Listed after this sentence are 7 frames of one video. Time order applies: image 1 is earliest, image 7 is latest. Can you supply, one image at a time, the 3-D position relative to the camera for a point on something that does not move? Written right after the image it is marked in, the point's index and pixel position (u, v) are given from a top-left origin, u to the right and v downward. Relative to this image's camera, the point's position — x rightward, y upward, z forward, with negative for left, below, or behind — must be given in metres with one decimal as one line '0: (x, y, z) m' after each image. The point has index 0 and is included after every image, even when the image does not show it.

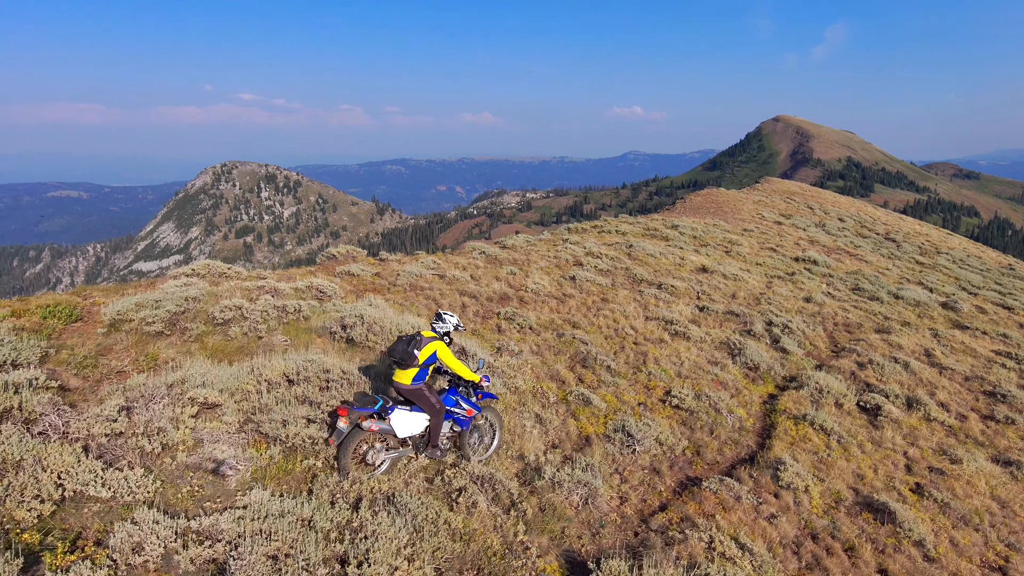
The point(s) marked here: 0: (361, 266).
0: (-3.5, +0.5, +14.7) m
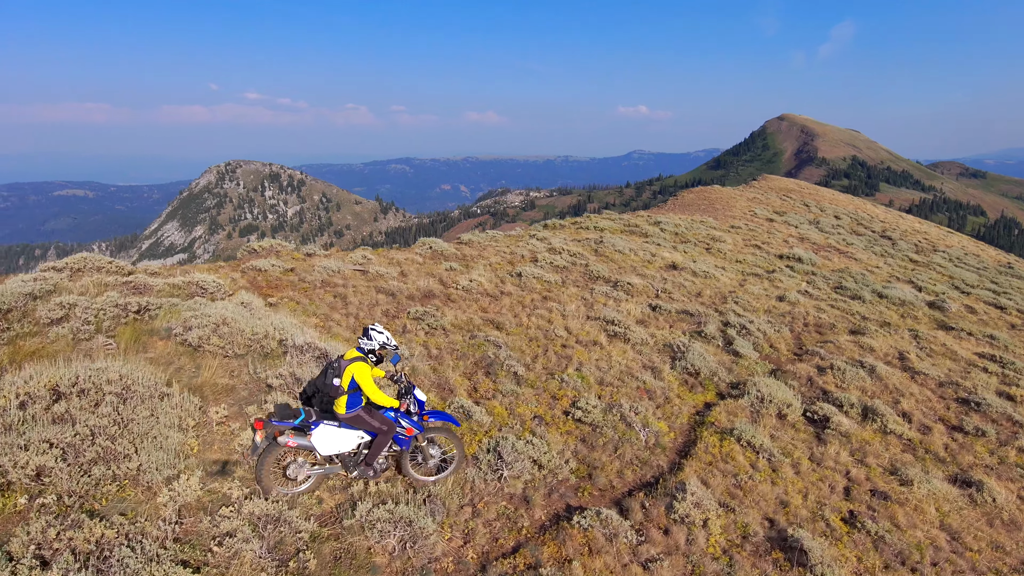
0: (-5.1, +0.6, +13.5) m
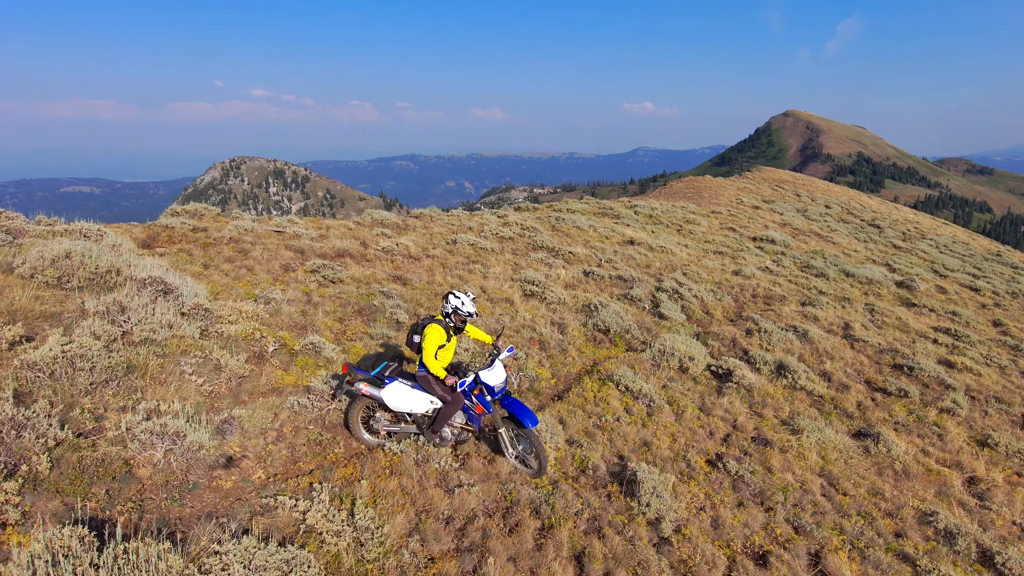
0: (-6.7, +1.4, +13.2) m
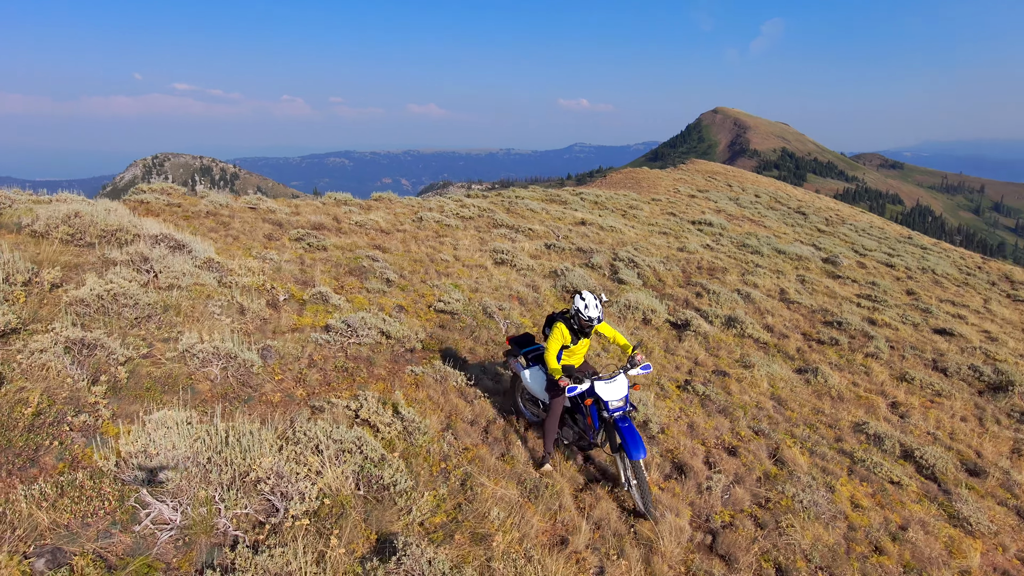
0: (-7.4, +1.9, +13.3) m
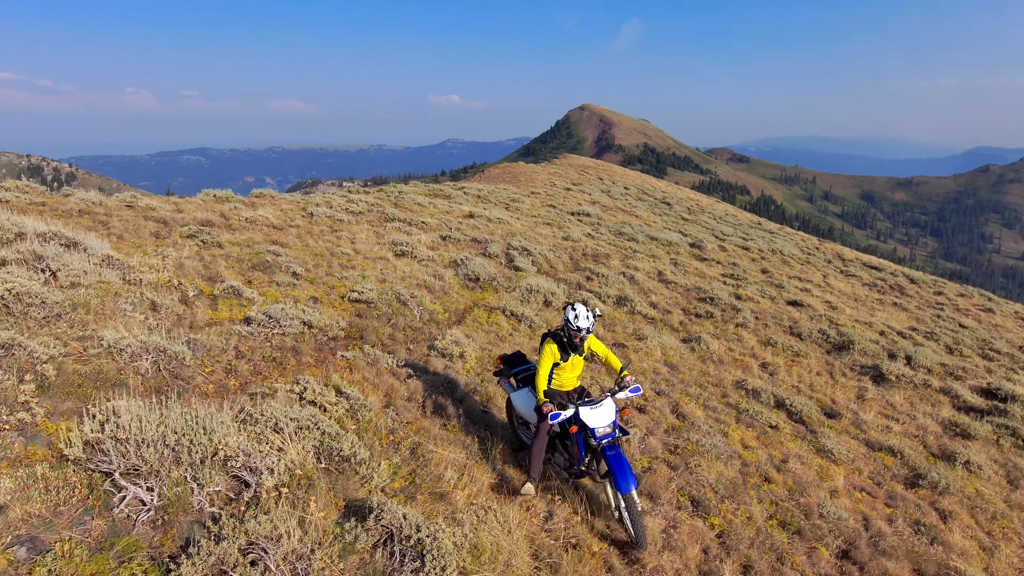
0: (-9.4, +1.8, +12.2) m
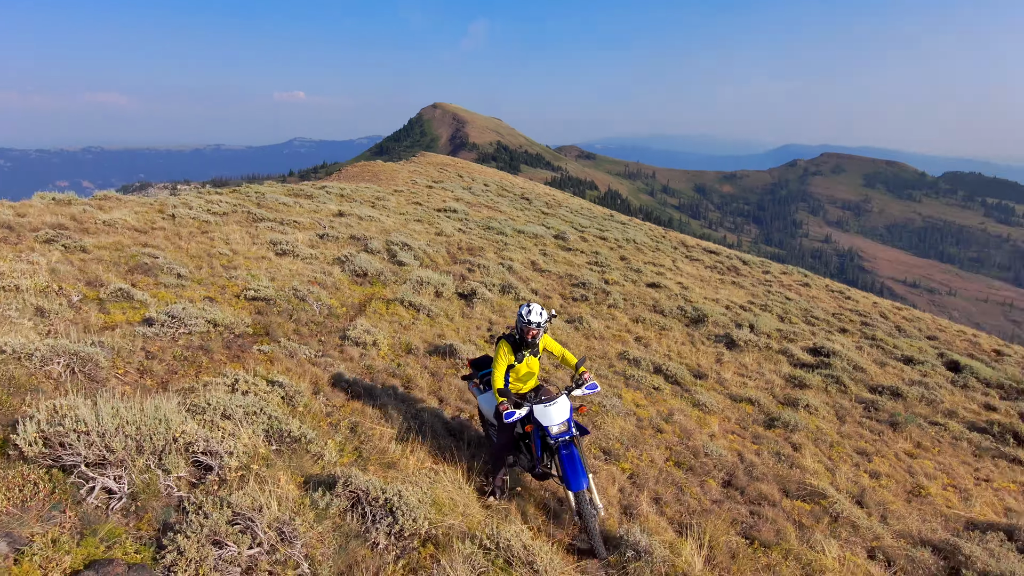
0: (-11.4, +1.4, +10.4) m
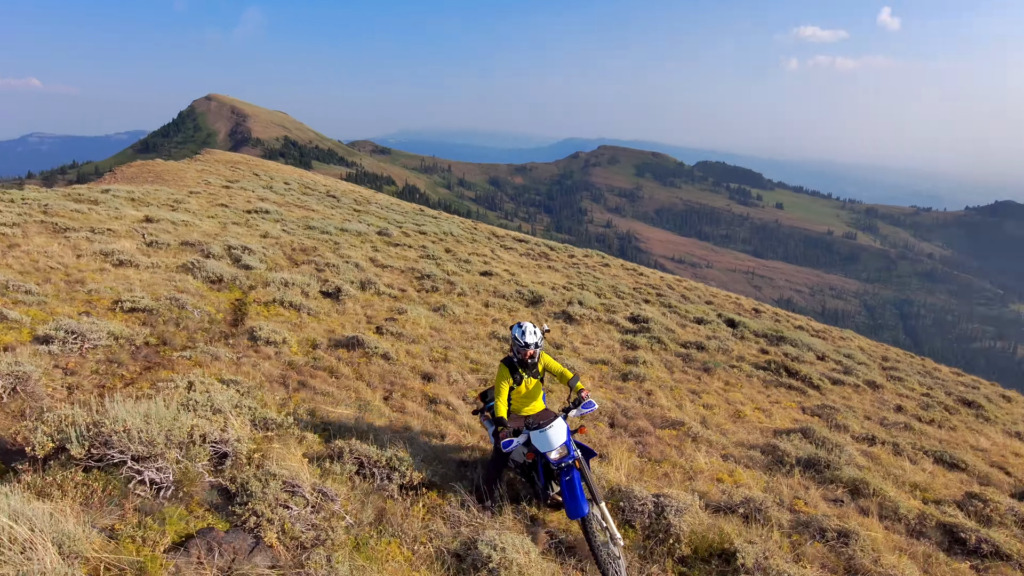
0: (-13.0, +0.7, +7.6) m
